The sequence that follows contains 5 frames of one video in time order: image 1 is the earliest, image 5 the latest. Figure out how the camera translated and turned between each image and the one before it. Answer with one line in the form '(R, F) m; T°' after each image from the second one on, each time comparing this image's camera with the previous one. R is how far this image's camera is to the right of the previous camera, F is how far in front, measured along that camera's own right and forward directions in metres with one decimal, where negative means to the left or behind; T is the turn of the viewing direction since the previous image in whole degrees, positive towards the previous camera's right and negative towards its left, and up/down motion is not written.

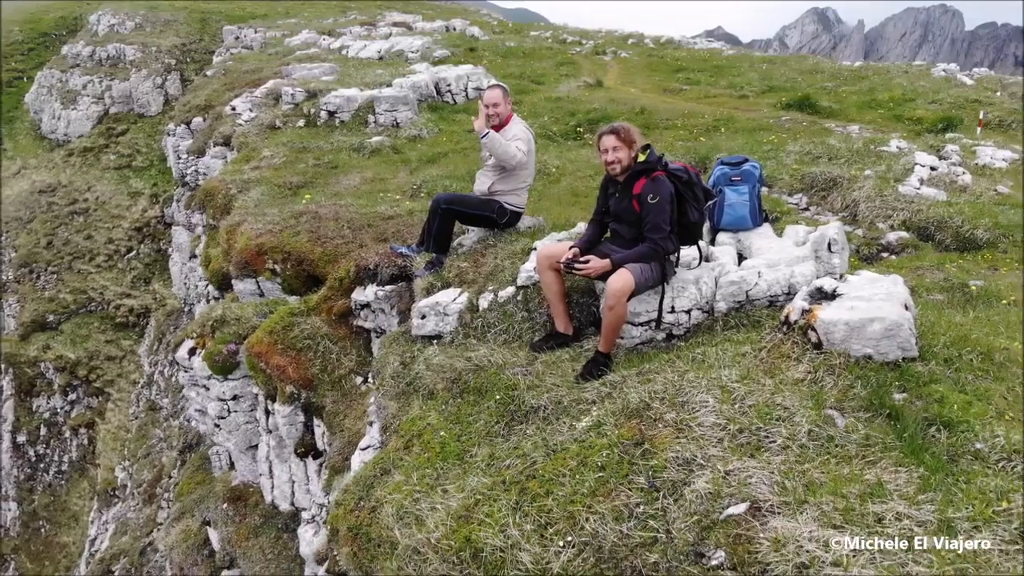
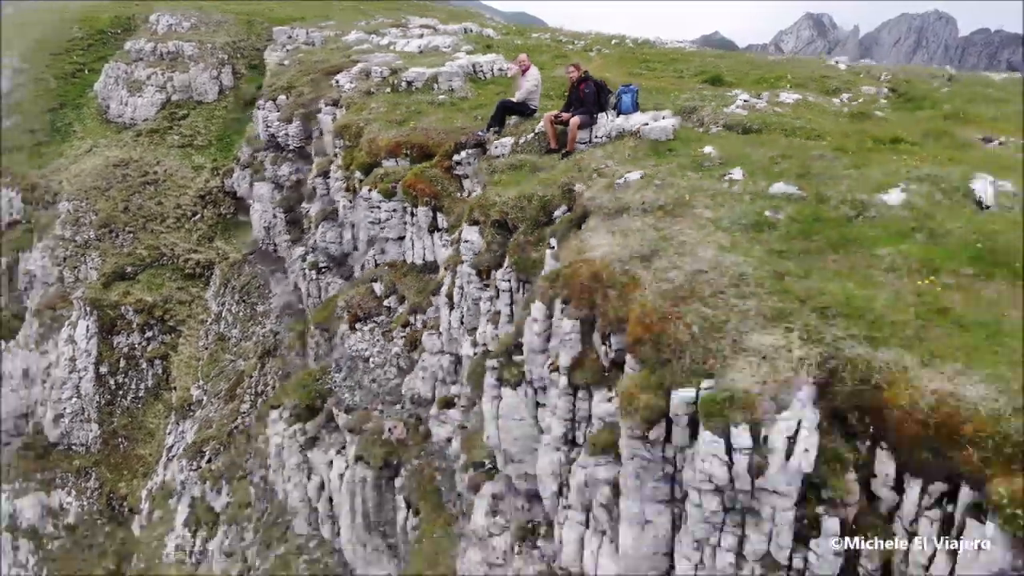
(-0.1, -2.0) m; 0°
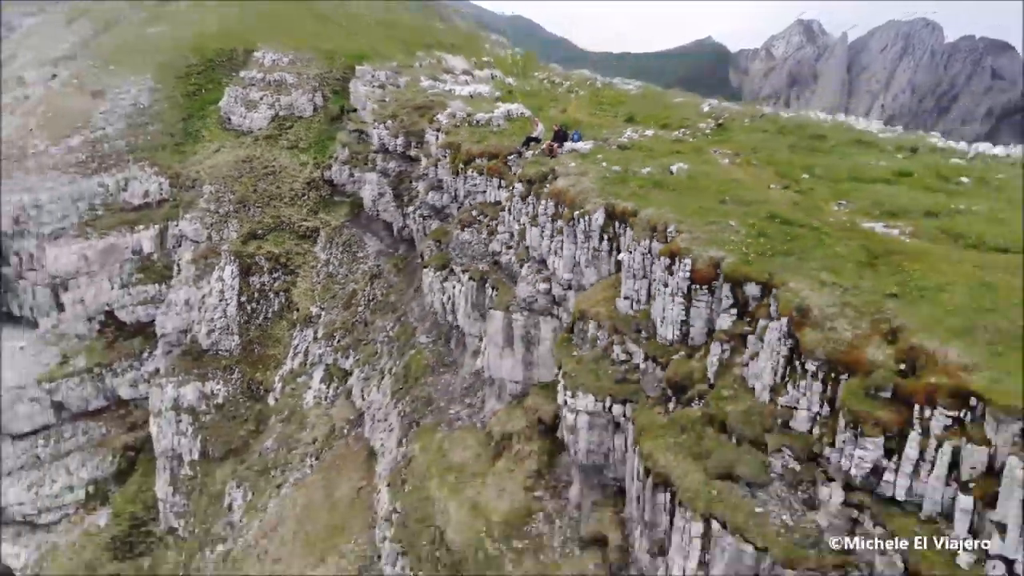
(-0.4, -5.9) m; +1°
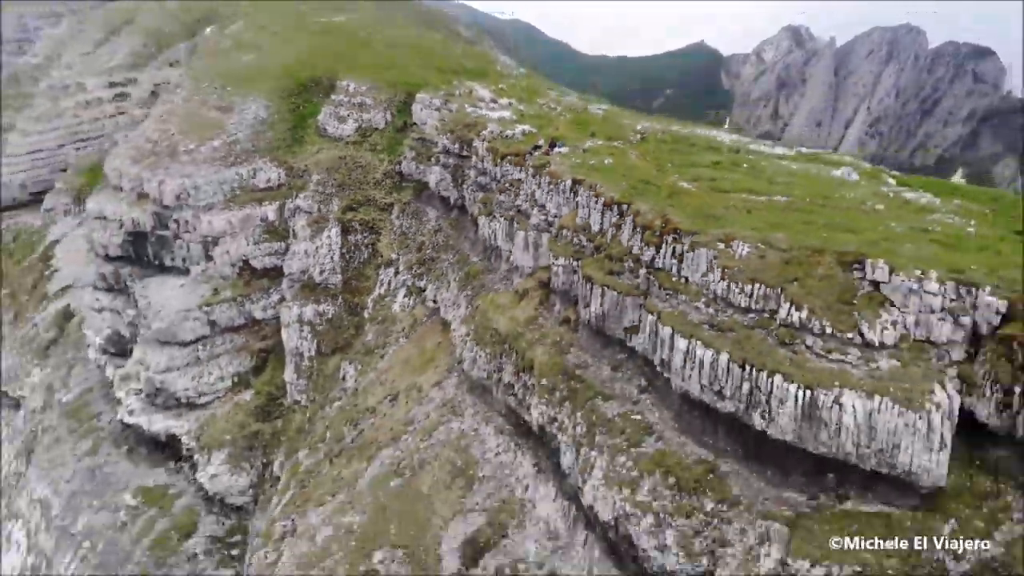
(-0.6, -9.3) m; 0°
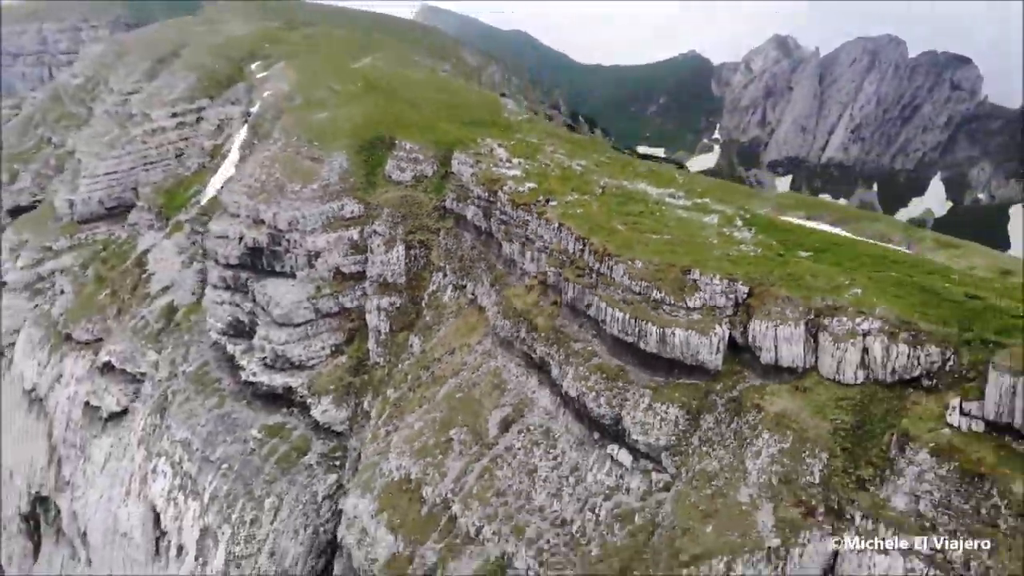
(-0.7, -13.3) m; 0°
